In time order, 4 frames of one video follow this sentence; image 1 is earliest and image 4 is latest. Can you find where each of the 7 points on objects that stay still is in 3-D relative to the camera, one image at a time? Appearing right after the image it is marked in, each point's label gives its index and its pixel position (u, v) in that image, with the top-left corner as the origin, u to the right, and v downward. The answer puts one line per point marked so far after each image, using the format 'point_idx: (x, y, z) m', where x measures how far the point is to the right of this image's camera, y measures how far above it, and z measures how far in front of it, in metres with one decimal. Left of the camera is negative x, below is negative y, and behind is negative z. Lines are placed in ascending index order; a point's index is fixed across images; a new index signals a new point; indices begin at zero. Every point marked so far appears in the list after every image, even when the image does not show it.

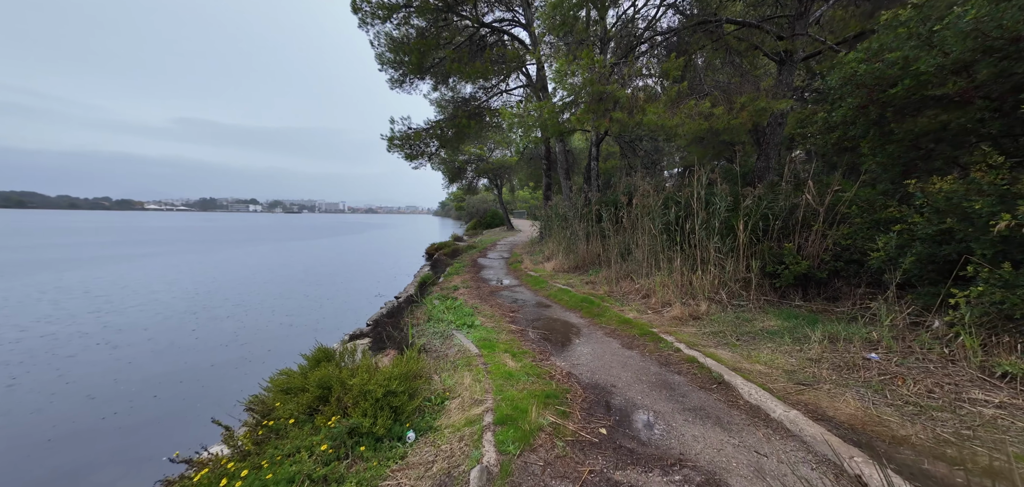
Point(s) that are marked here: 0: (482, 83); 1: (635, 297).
0: (-0.9, +4.8, +12.1) m
1: (+1.7, -0.7, +5.6) m
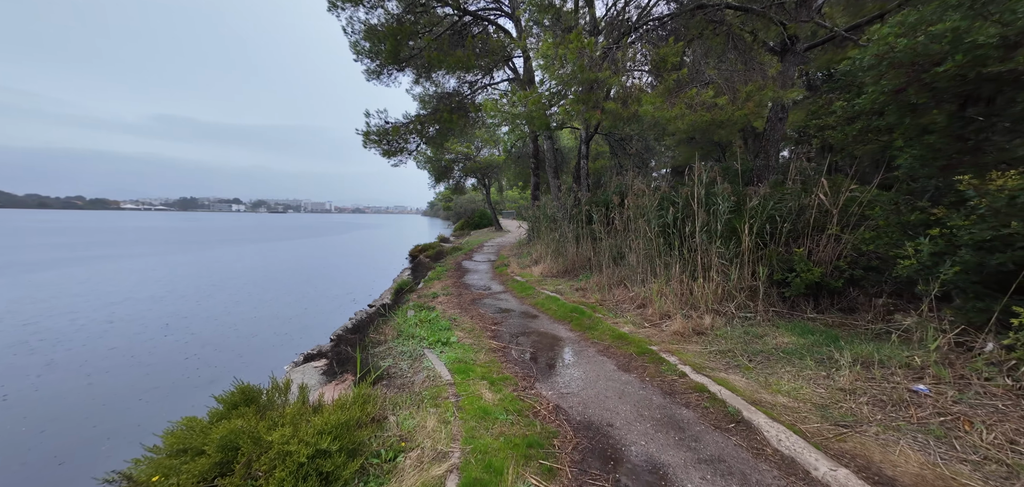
0: (-1.3, +4.7, +11.5) m
1: (+1.4, -0.8, +5.1) m
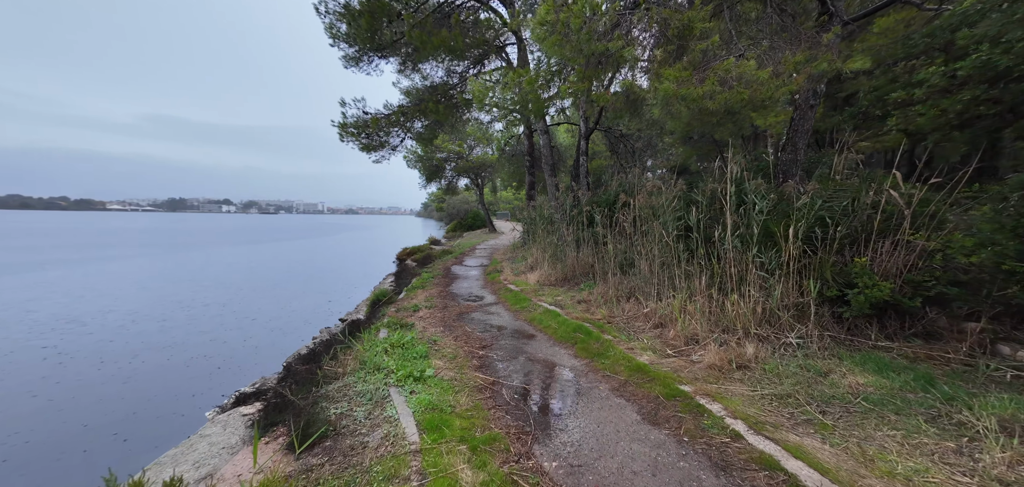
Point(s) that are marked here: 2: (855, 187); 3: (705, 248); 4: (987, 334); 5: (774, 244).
0: (-1.5, +4.6, +10.7) m
1: (+1.4, -0.9, +4.3) m
2: (+2.9, +0.5, +3.5) m
3: (+2.0, 0.0, +4.3) m
4: (+3.3, -0.6, +2.8) m
5: (+2.4, 0.0, +3.8) m
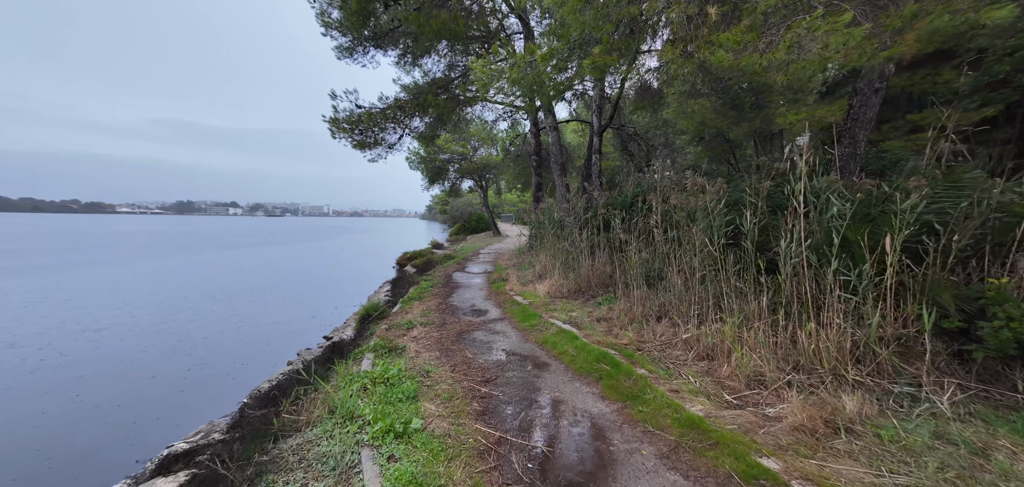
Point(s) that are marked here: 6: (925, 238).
0: (-1.3, +4.5, +9.9) m
1: (+1.4, -1.0, +3.4) m
2: (+3.0, +0.4, +2.7) m
3: (+2.1, -0.1, +3.5) m
4: (+3.3, -0.7, +2.0) m
5: (+2.5, -0.1, +2.9) m
6: (+2.8, 0.0, +2.8) m
